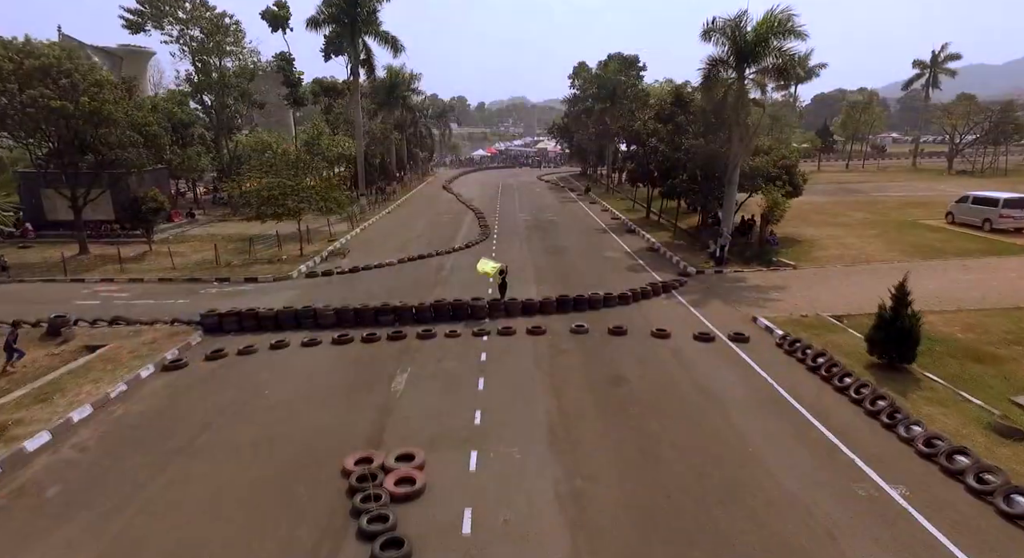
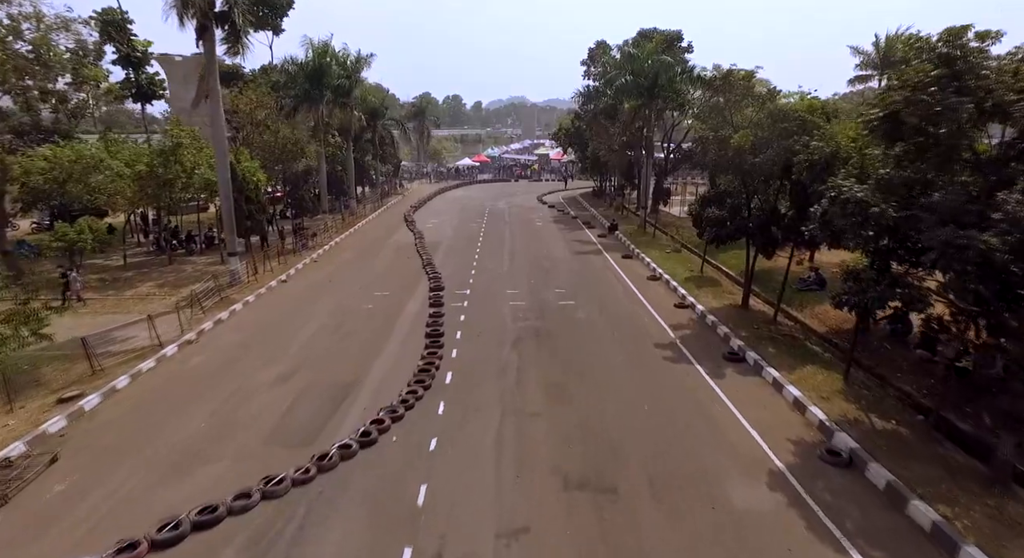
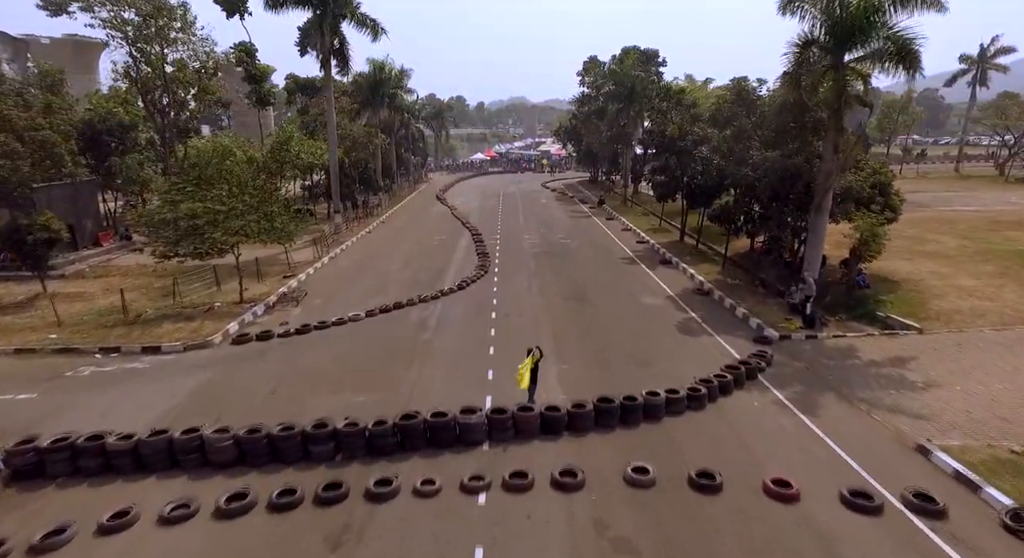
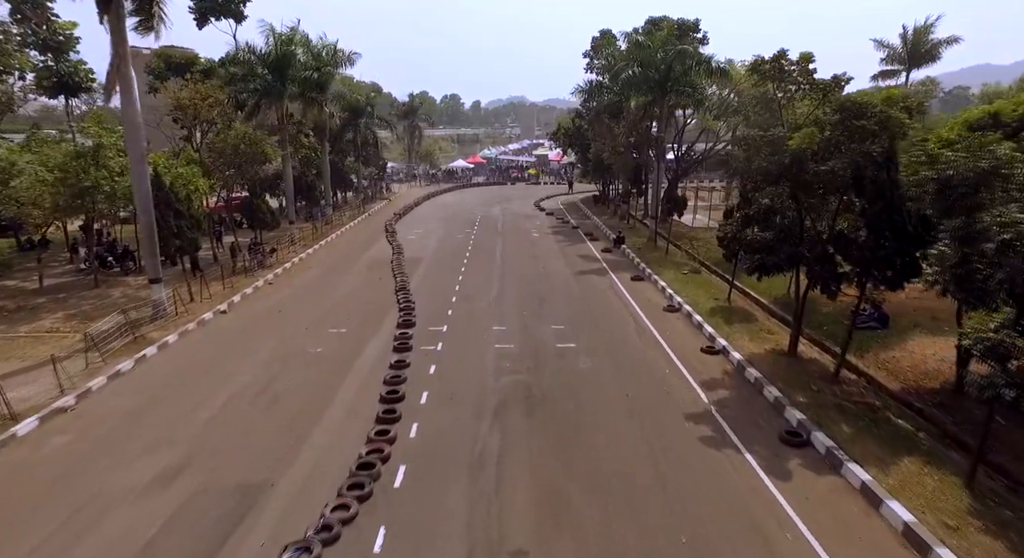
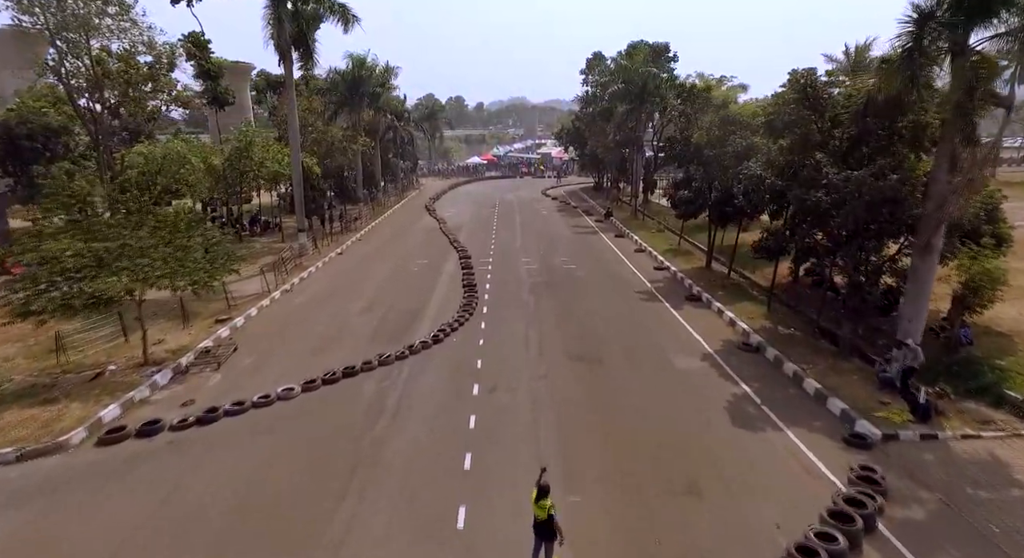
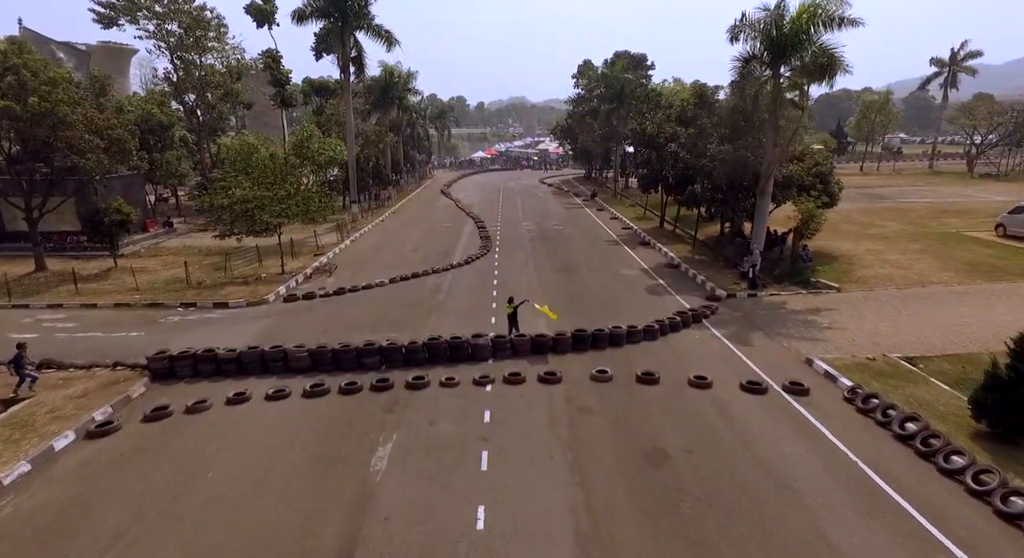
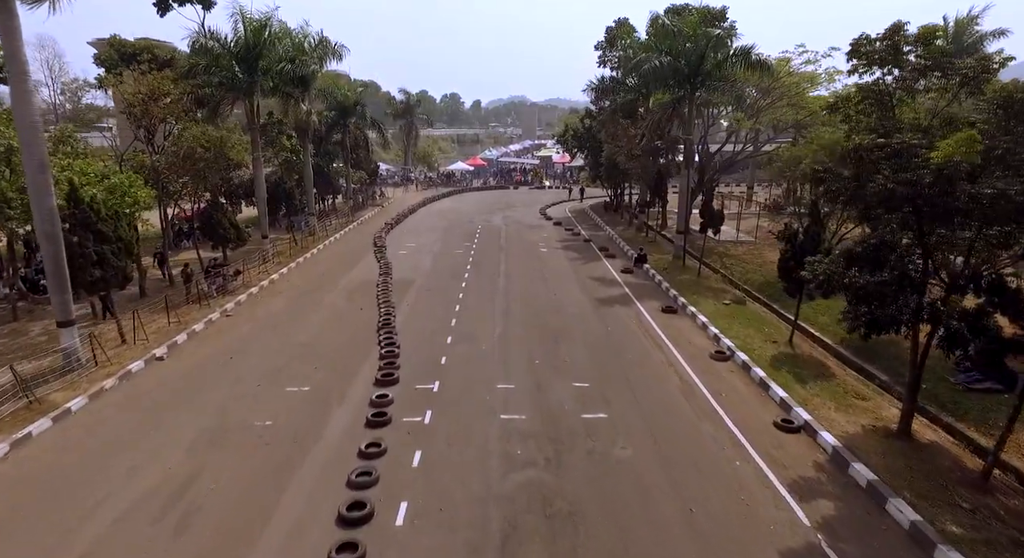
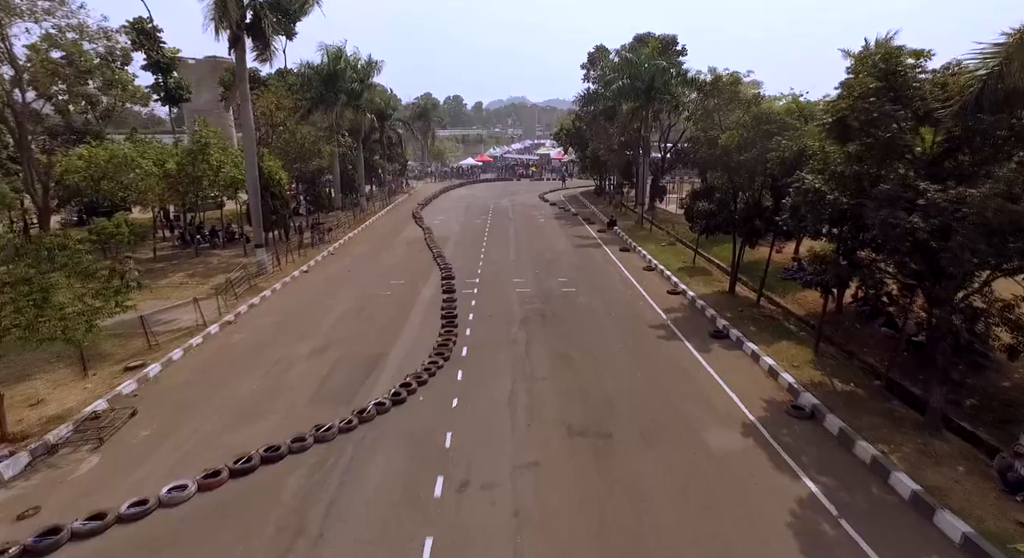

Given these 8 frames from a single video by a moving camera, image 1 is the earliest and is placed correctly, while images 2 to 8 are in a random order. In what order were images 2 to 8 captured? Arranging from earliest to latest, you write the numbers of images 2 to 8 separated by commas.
6, 3, 5, 8, 2, 4, 7
